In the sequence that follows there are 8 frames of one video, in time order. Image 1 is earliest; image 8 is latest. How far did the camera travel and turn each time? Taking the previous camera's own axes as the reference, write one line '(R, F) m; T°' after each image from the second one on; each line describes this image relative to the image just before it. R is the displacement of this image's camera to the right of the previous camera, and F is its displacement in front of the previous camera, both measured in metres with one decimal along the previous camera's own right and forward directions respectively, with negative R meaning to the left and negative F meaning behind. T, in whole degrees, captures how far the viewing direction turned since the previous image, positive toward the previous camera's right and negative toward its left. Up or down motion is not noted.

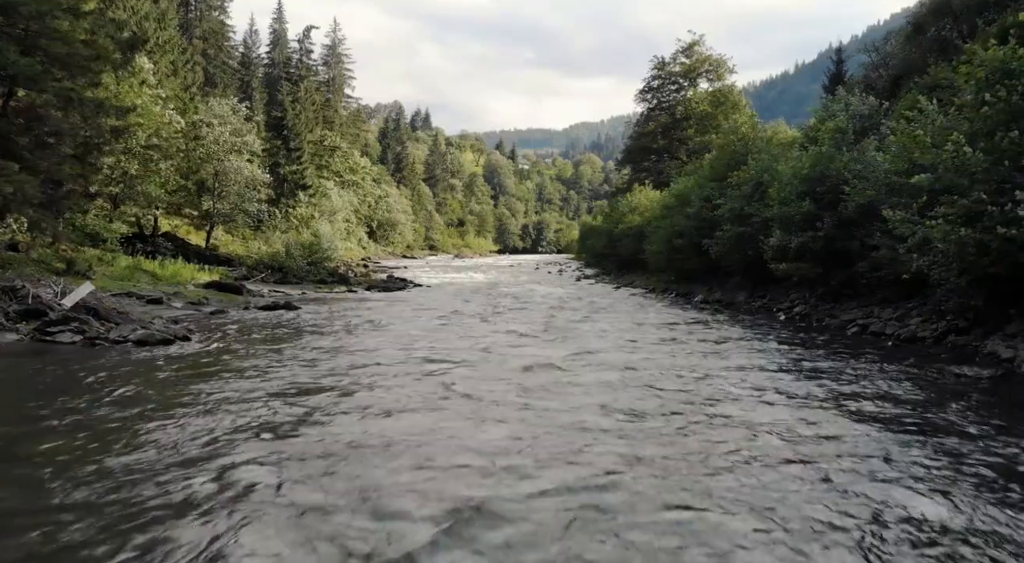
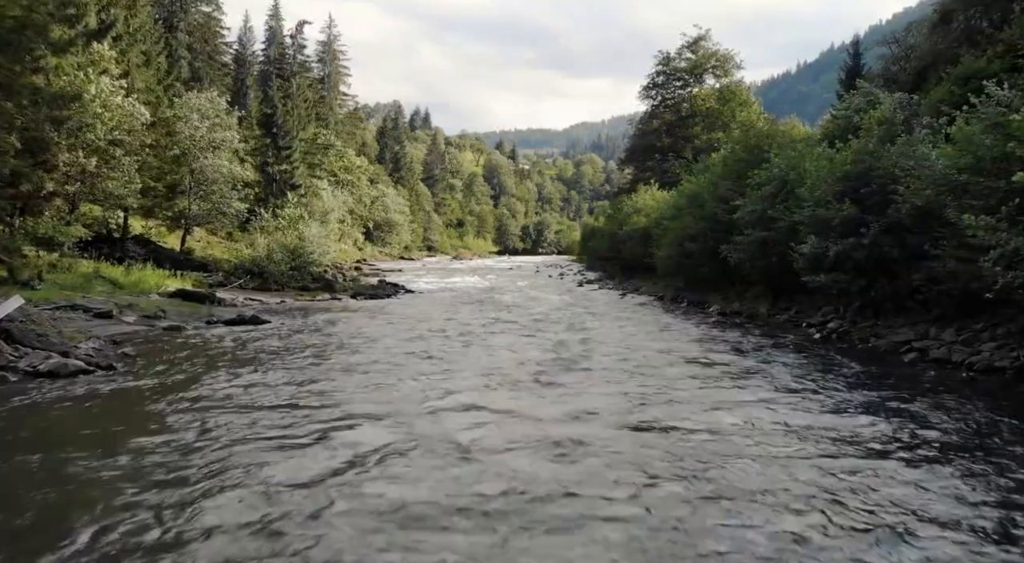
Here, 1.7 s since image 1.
(+0.1, +3.3) m; 0°
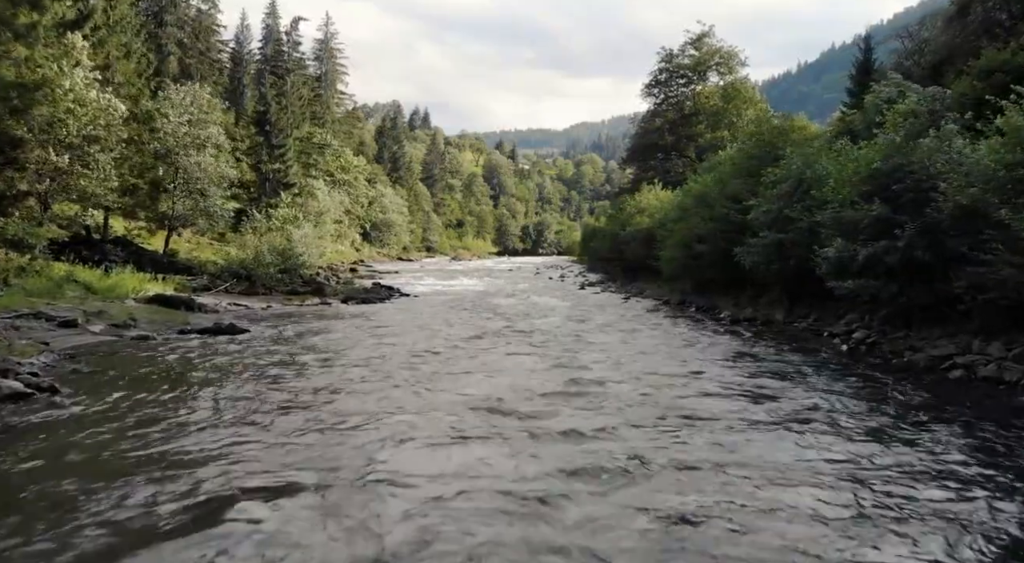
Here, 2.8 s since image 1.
(+0.1, +1.9) m; 0°
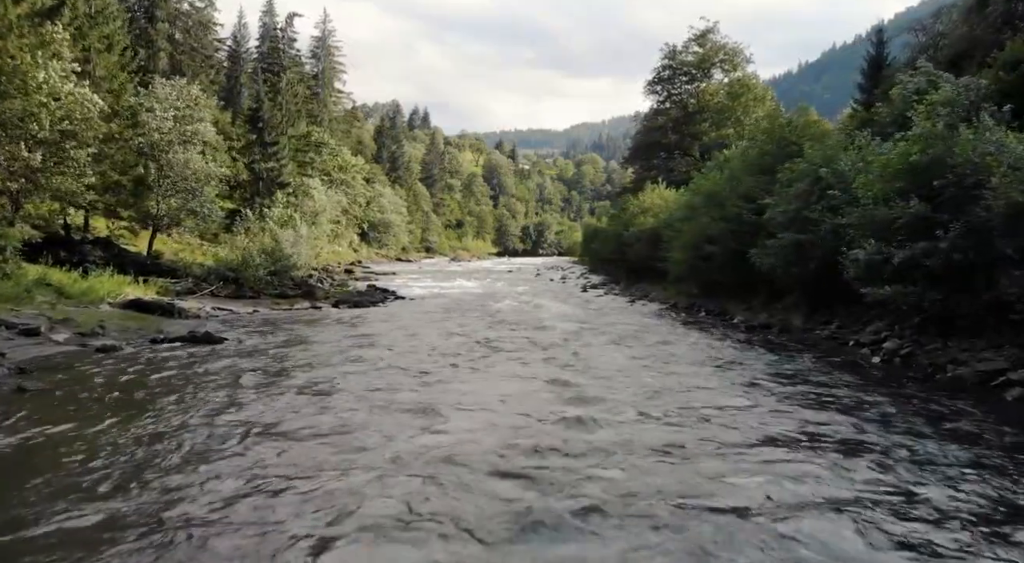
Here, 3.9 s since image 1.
(0.0, +1.8) m; 0°
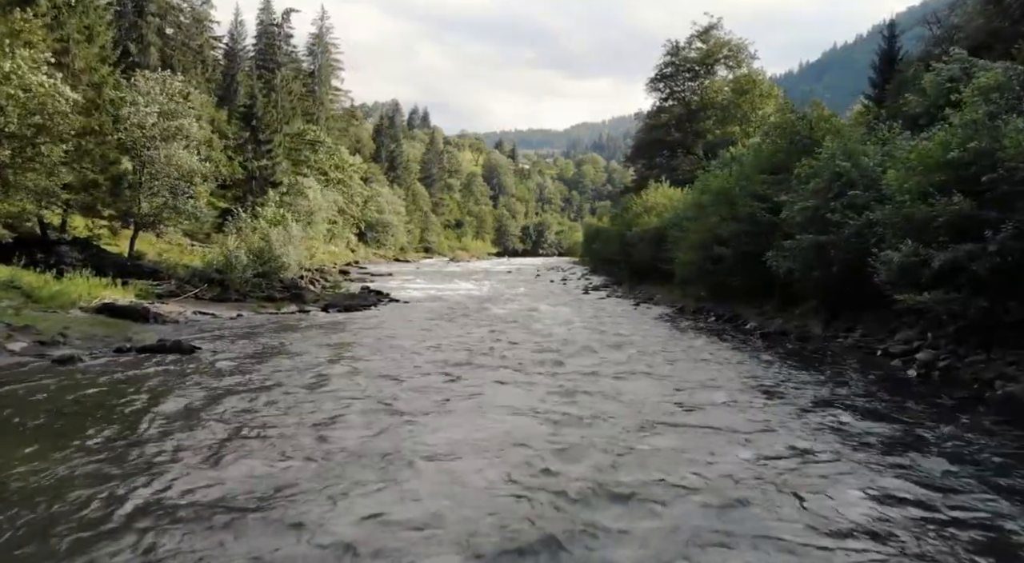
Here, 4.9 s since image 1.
(+0.1, +1.8) m; 0°
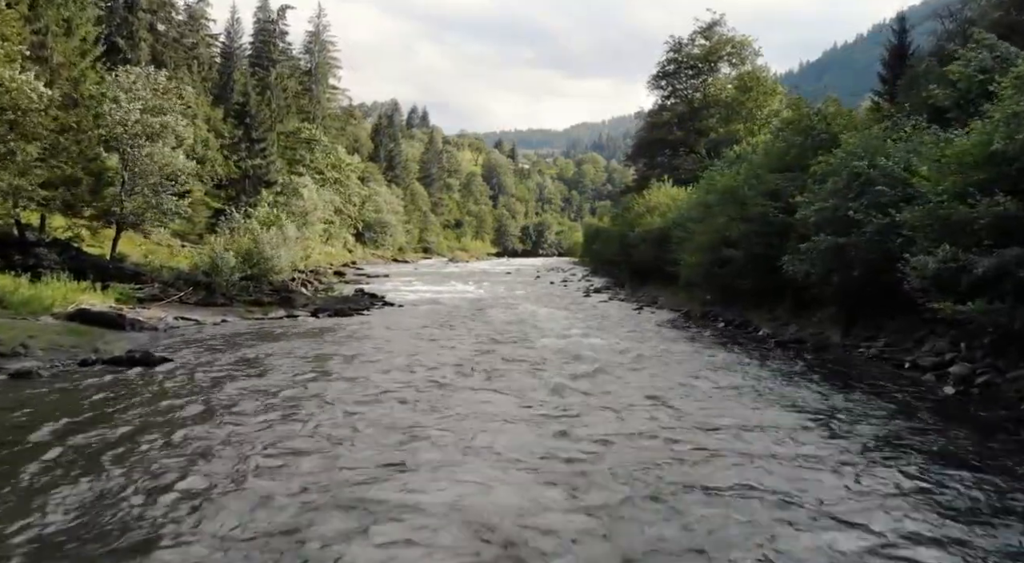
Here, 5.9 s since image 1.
(+0.1, +1.5) m; 0°
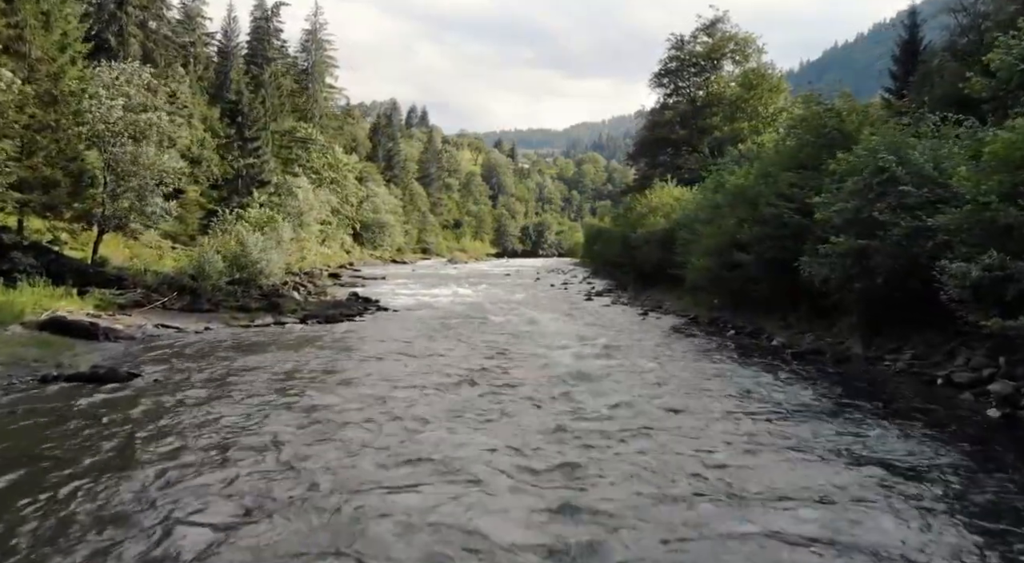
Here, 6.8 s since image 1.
(0.0, +1.5) m; 0°
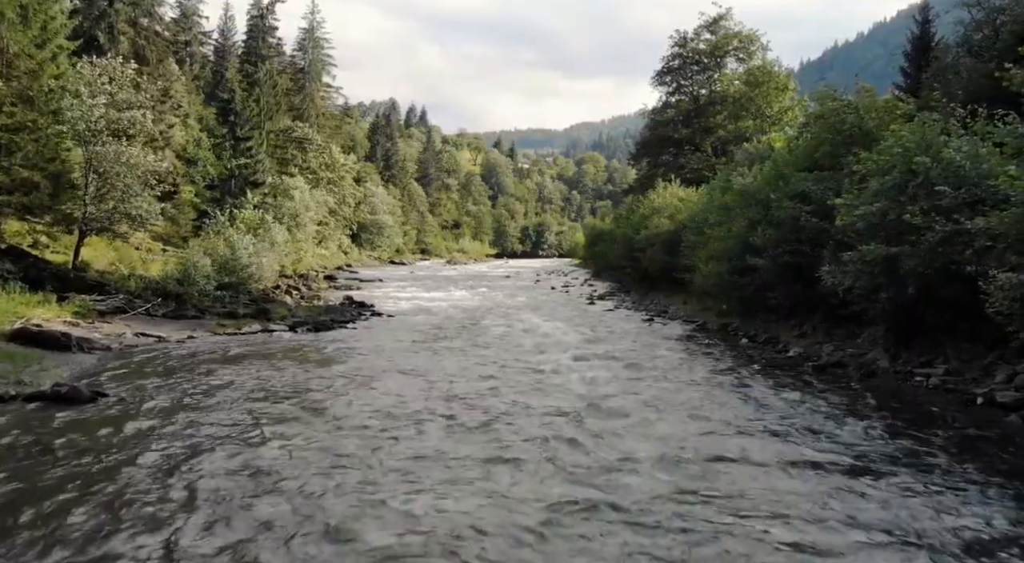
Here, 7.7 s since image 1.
(0.0, +1.4) m; 0°
